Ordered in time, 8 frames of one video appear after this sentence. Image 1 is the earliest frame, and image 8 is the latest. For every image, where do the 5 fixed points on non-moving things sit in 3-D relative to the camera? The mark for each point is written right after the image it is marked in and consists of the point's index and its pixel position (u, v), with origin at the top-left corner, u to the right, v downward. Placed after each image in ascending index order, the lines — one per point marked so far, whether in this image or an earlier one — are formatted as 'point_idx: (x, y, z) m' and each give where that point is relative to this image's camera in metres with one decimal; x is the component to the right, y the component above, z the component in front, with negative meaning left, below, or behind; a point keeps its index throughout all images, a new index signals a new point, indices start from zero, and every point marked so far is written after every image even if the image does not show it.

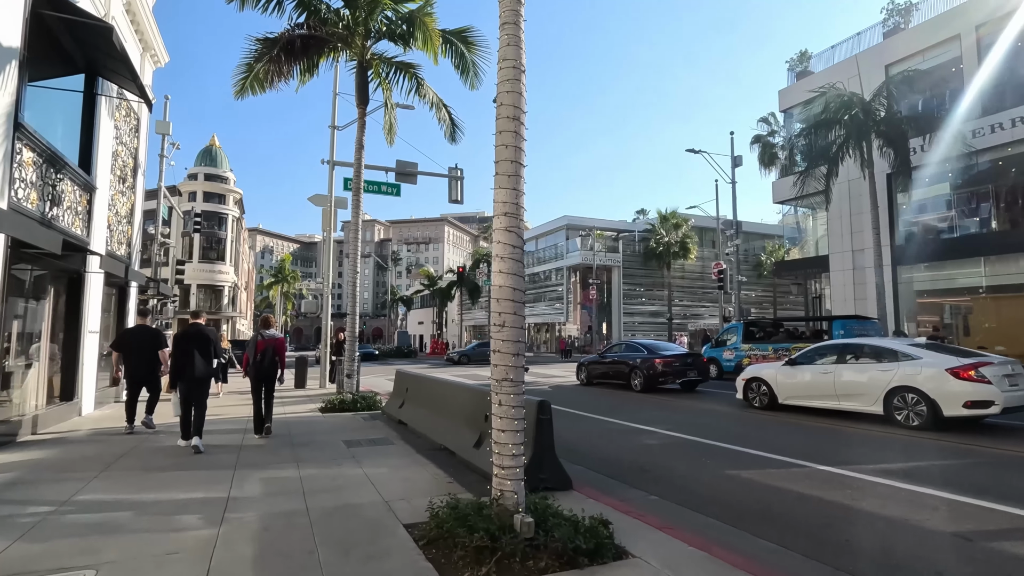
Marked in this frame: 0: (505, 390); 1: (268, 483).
0: (-0.1, -0.7, +3.9) m
1: (-2.4, -2.0, +5.4) m
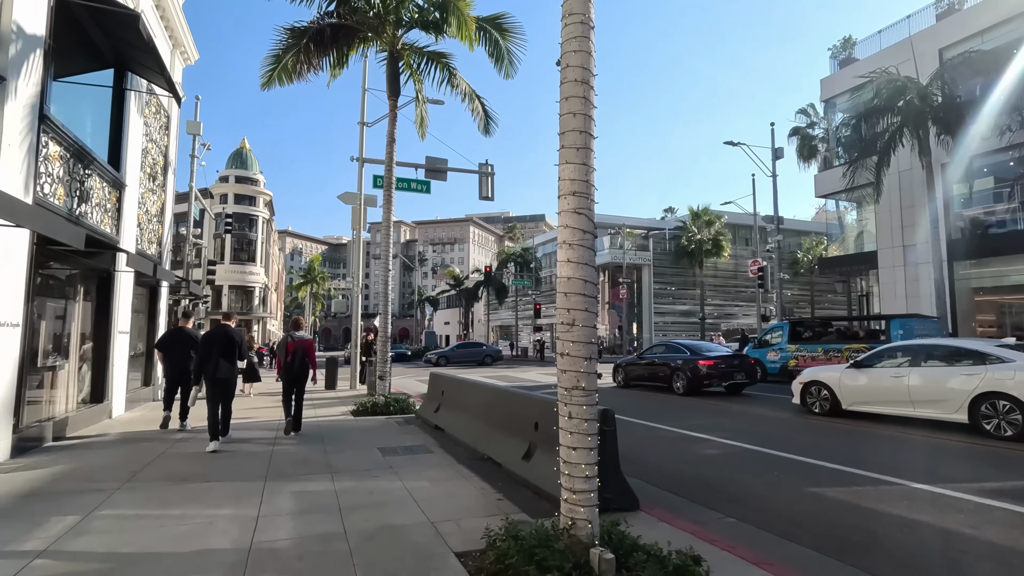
0: (+0.4, -0.7, +3.3) m
1: (-1.9, -1.9, +4.9) m
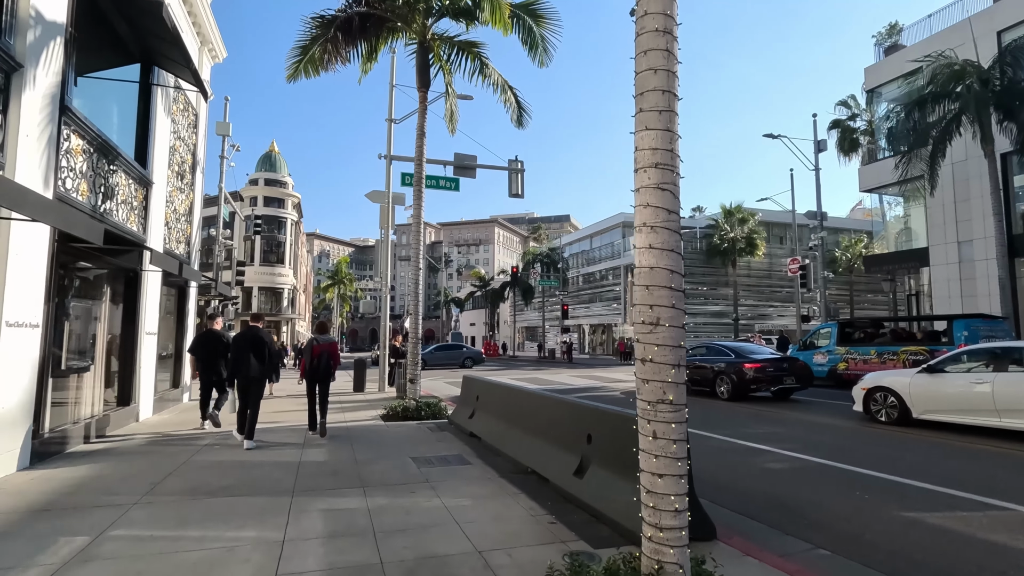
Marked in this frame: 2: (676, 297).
0: (+0.8, -0.7, +2.7) m
1: (-1.5, -1.9, +4.4) m
2: (+0.9, 0.0, +2.8) m
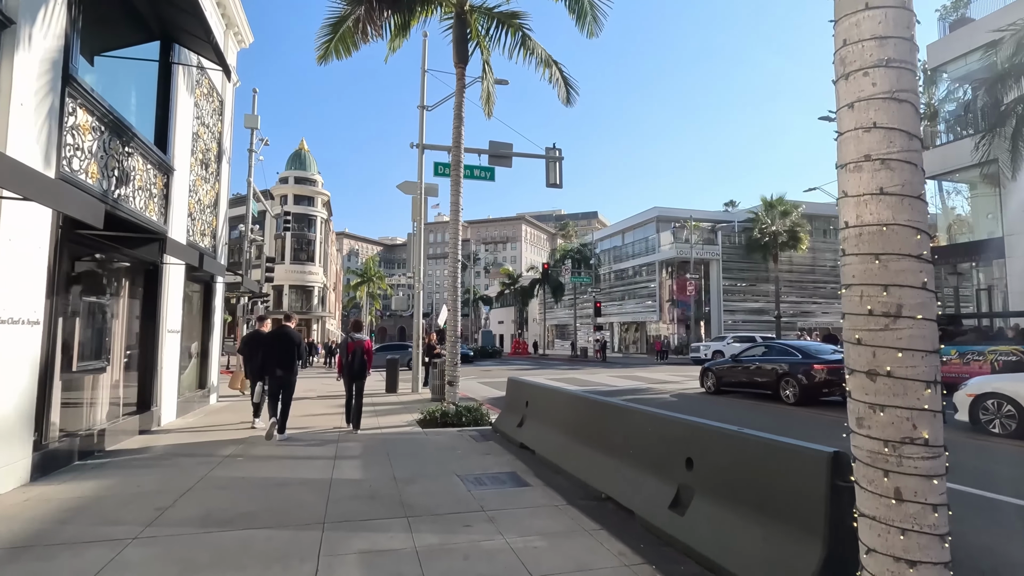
0: (+1.2, -0.6, +1.7) m
1: (-0.9, -1.8, +3.5) m
2: (+1.3, +0.1, +1.7) m
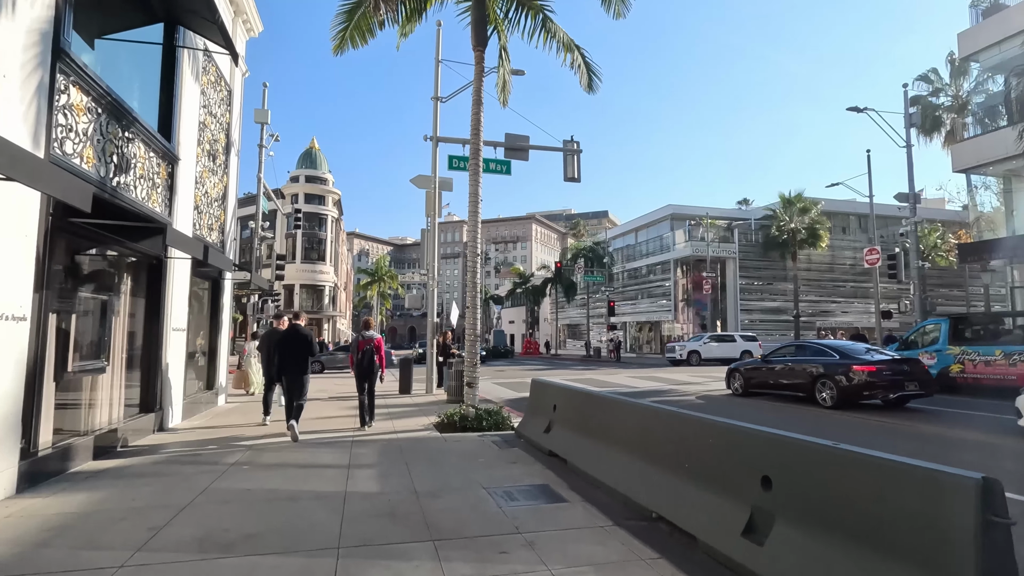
0: (+1.5, -0.5, +1.1) m
1: (-0.6, -1.7, +2.9) m
2: (+1.6, +0.1, +1.1) m
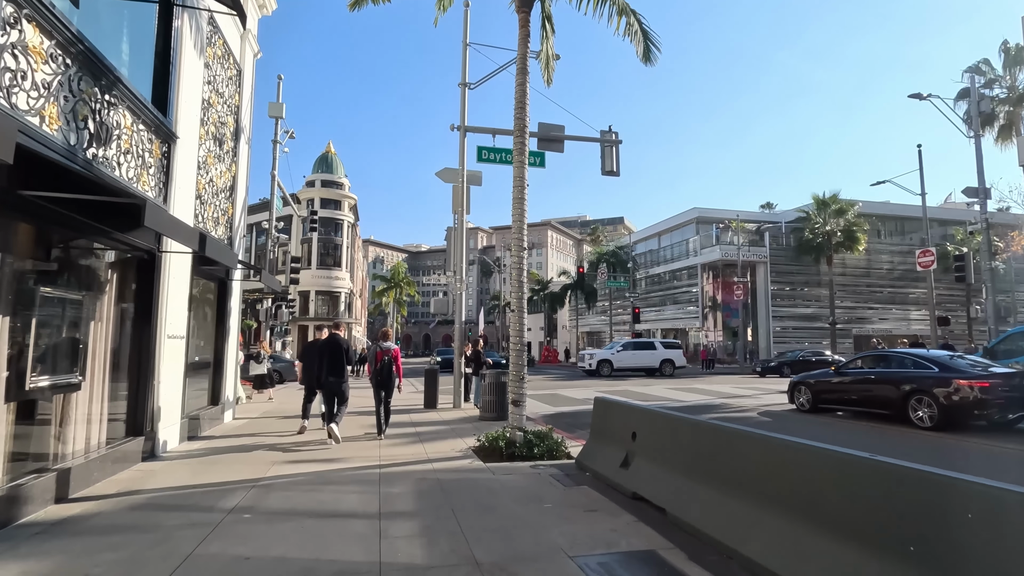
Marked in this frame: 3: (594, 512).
0: (+2.1, -0.4, -0.4) m
1: (0.0, -1.6, +1.5) m
2: (+2.2, +0.2, -0.4) m
3: (+0.8, -2.1, +4.9) m
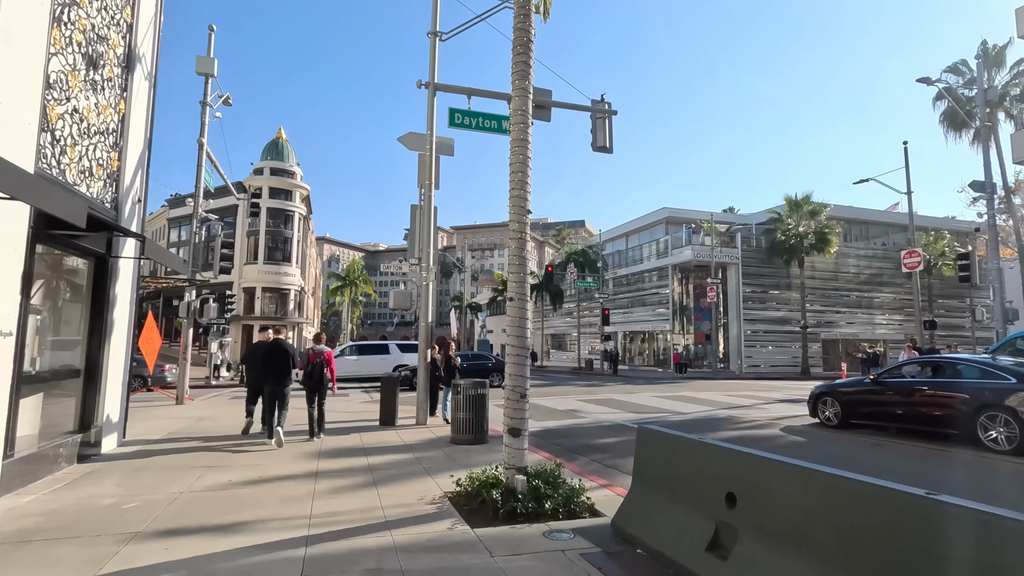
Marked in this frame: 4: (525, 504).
0: (+2.7, -0.1, -2.7) m
1: (+0.4, -1.4, -0.9) m
2: (+2.8, +0.5, -2.6) m
3: (+0.9, -1.8, +2.6) m
4: (+0.1, -2.0, +5.0) m
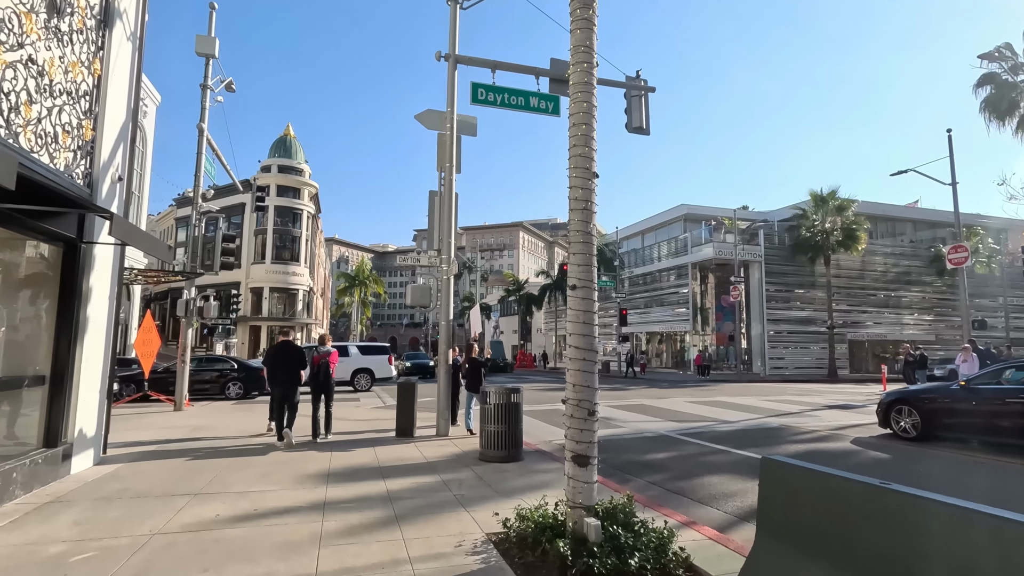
0: (+3.1, 0.0, -4.0) m
1: (+0.9, -1.2, -2.2) m
2: (+3.1, +0.6, -3.9) m
3: (+1.4, -1.7, +1.3) m
4: (+0.6, -1.8, +3.7) m
